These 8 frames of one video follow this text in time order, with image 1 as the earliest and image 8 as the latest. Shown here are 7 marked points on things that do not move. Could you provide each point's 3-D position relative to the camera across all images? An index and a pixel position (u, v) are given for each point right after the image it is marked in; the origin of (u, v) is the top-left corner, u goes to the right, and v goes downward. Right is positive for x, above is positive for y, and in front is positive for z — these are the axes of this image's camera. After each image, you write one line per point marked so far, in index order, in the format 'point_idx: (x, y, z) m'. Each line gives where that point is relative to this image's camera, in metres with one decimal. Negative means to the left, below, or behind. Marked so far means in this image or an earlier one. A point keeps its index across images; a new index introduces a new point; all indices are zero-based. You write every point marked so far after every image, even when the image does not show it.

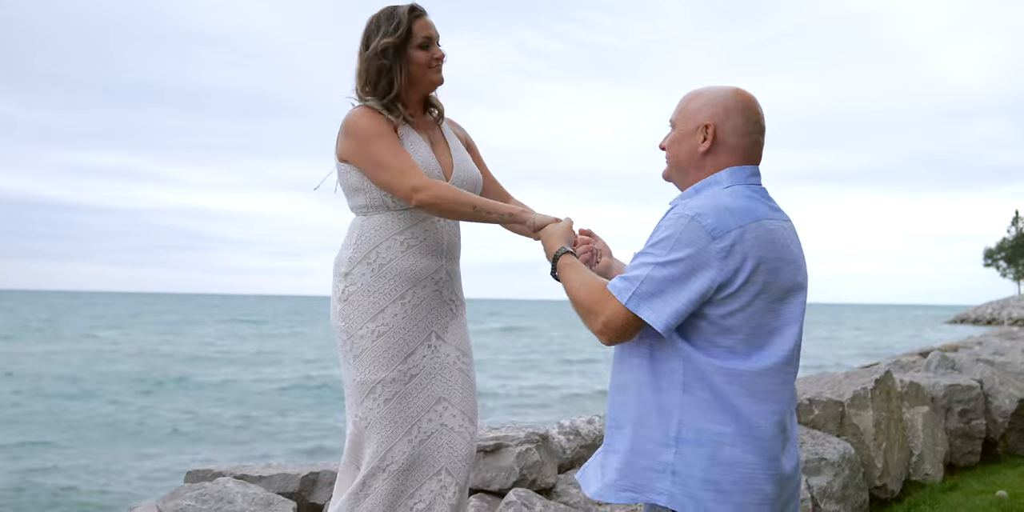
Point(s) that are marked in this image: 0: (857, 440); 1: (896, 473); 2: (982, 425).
0: (+2.7, -1.4, +6.5) m
1: (+3.1, -1.7, +6.8) m
2: (+4.5, -1.6, +8.1) m
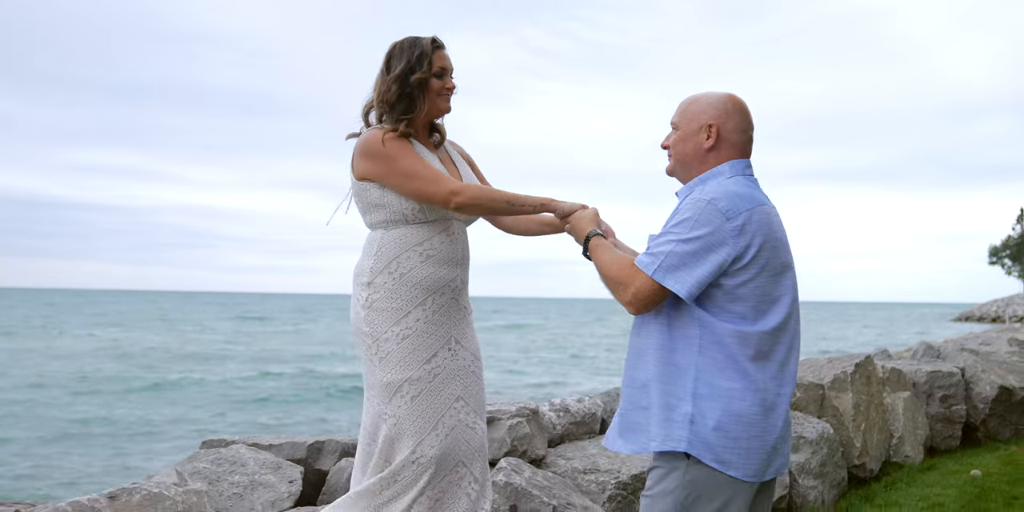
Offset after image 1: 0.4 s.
0: (+2.6, -1.3, +6.8) m
1: (+3.1, -1.7, +7.1) m
2: (+4.5, -1.5, +8.4) m
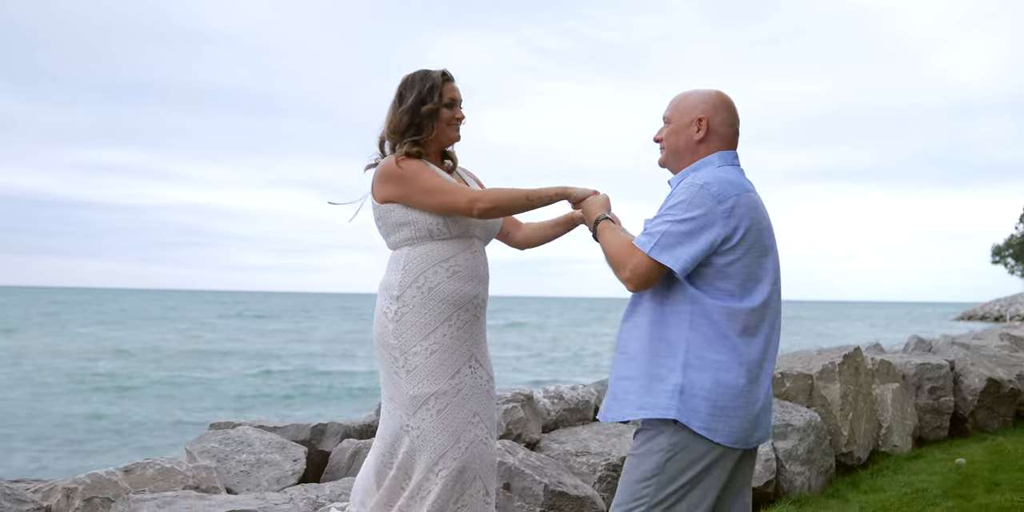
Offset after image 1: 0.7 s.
0: (+2.6, -1.3, +7.0) m
1: (+3.0, -1.6, +7.3) m
2: (+4.5, -1.5, +8.6) m
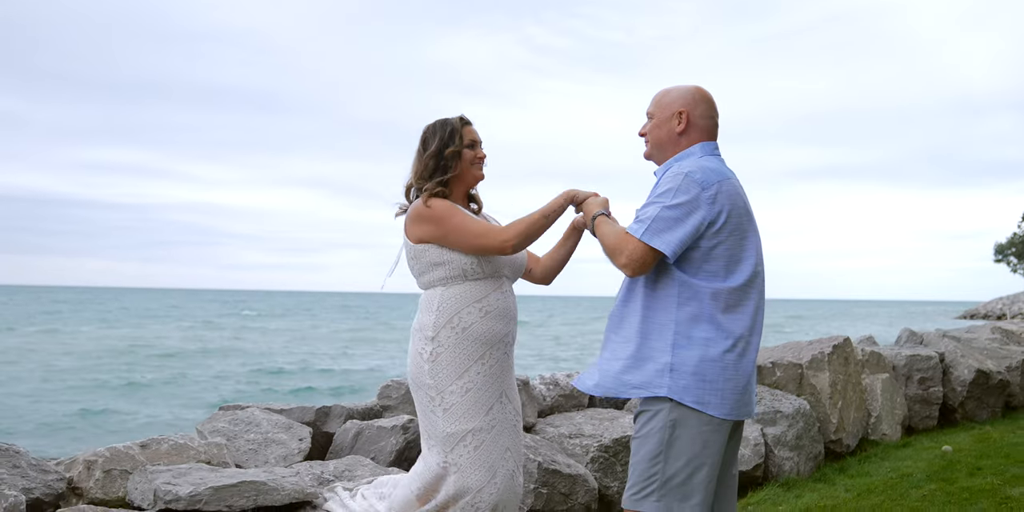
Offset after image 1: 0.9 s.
0: (+2.6, -1.2, +7.2) m
1: (+3.0, -1.5, +7.5) m
2: (+4.4, -1.4, +8.8) m
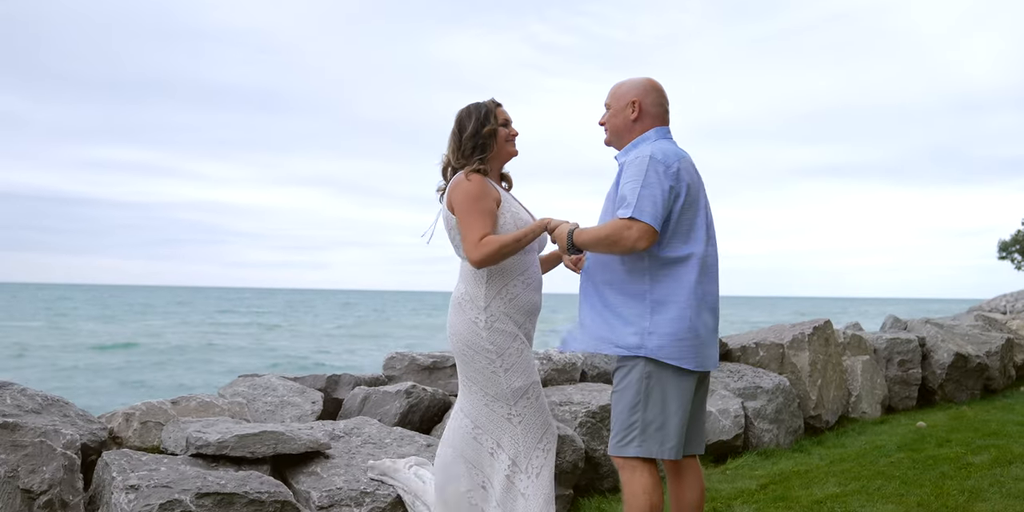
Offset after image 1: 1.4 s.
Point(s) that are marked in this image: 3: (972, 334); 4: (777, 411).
0: (+2.6, -1.1, +7.7) m
1: (+3.0, -1.4, +7.9) m
2: (+4.4, -1.3, +9.2) m
3: (+5.9, -1.0, +10.9) m
4: (+2.2, -1.3, +7.0) m
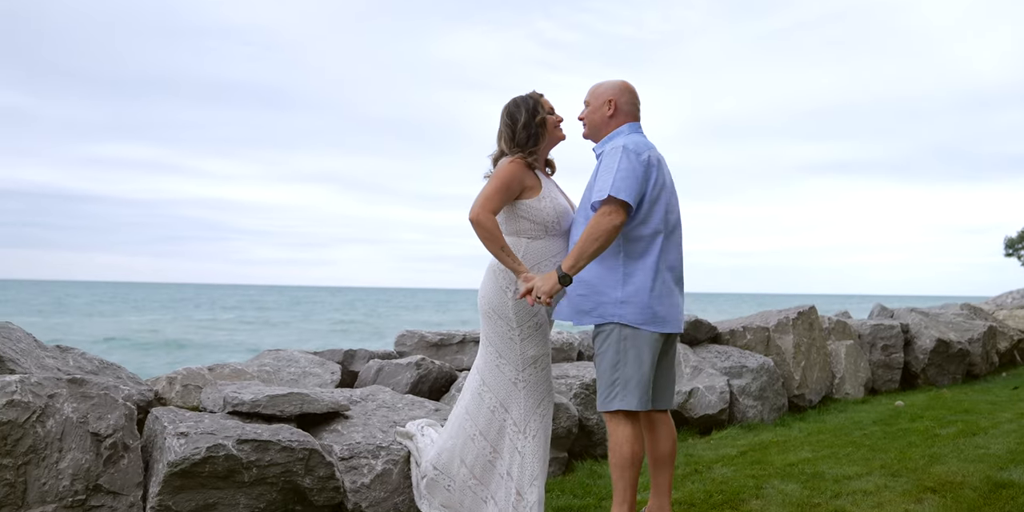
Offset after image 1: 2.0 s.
0: (+2.6, -1.0, +8.2) m
1: (+3.0, -1.3, +8.4) m
2: (+4.4, -1.2, +9.7) m
3: (+6.0, -0.9, +11.4) m
4: (+2.2, -1.2, +7.5) m
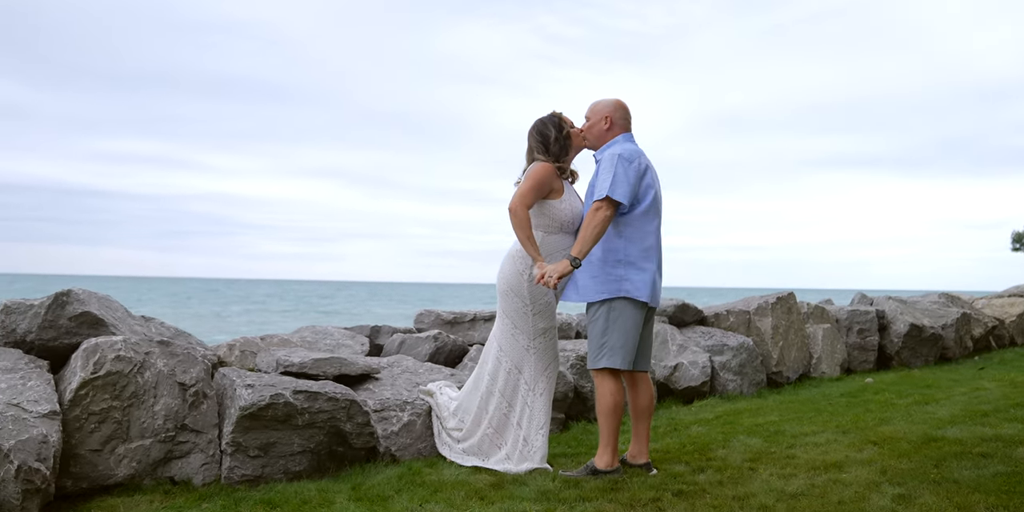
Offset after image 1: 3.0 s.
0: (+2.6, -0.9, +9.0) m
1: (+3.1, -1.2, +9.3) m
2: (+4.5, -1.1, +10.6) m
3: (+6.1, -0.8, +12.2) m
4: (+2.2, -1.1, +8.3) m
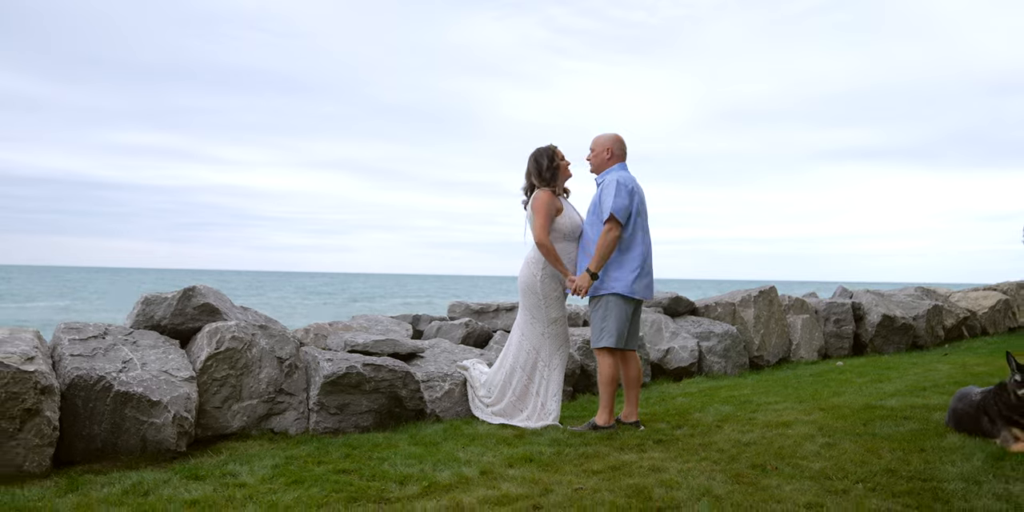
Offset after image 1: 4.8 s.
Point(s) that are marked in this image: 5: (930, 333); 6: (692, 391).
0: (+2.8, -0.9, +10.3) m
1: (+3.3, -1.2, +10.6) m
2: (+4.7, -1.0, +11.9) m
3: (+6.3, -0.7, +13.5) m
4: (+2.4, -1.1, +9.6) m
5: (+6.5, -1.2, +13.2) m
6: (+1.7, -1.3, +8.1) m
